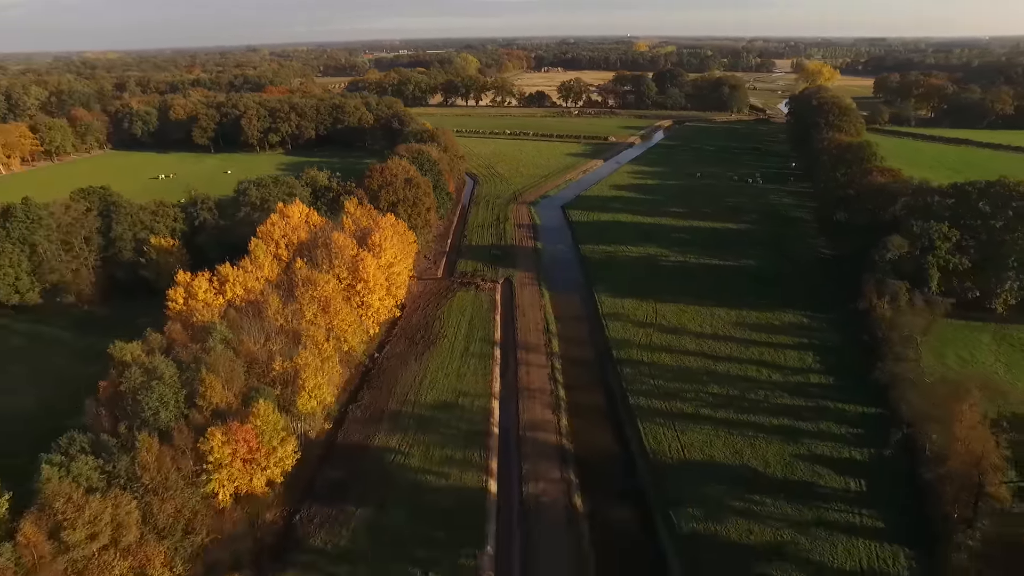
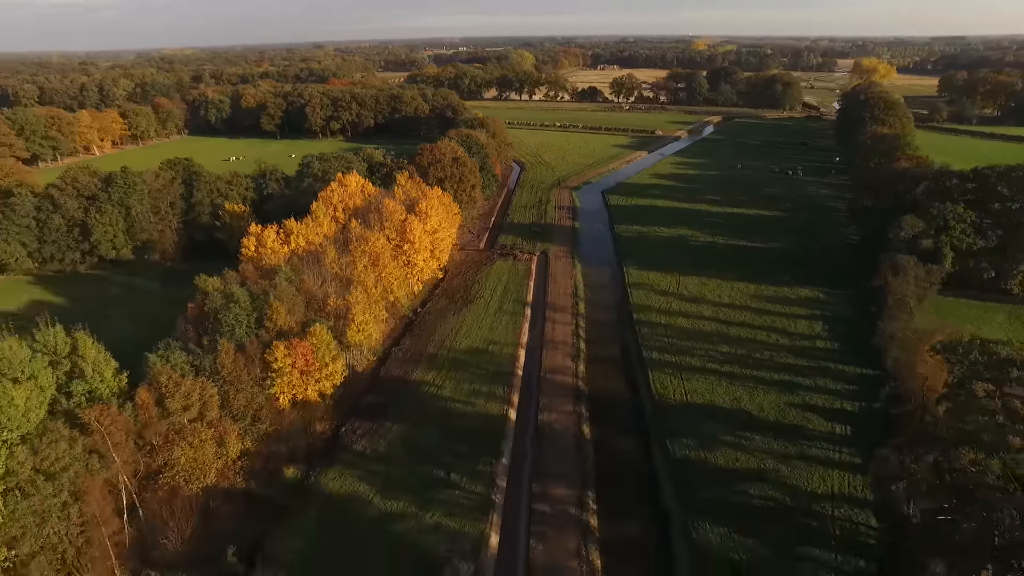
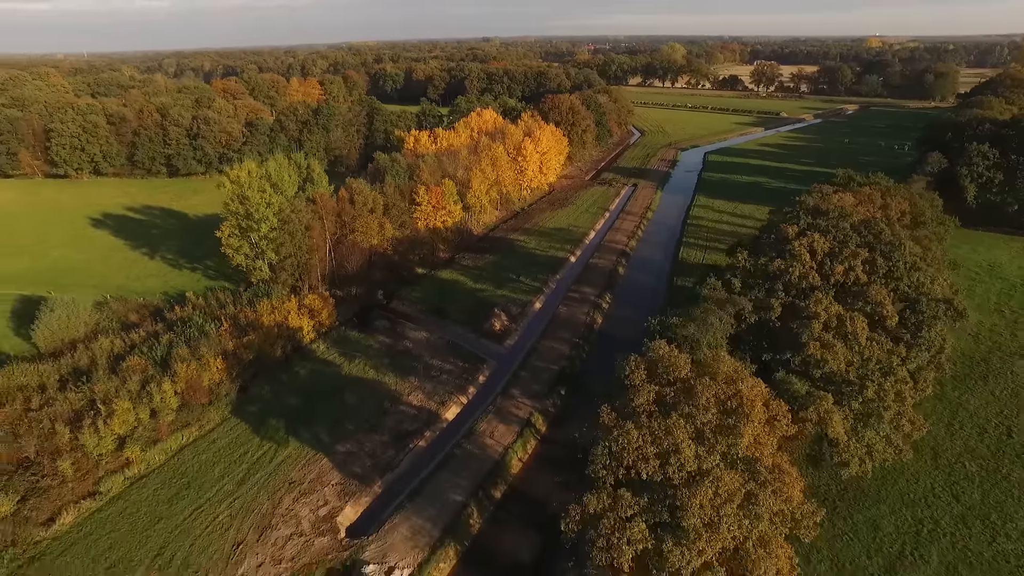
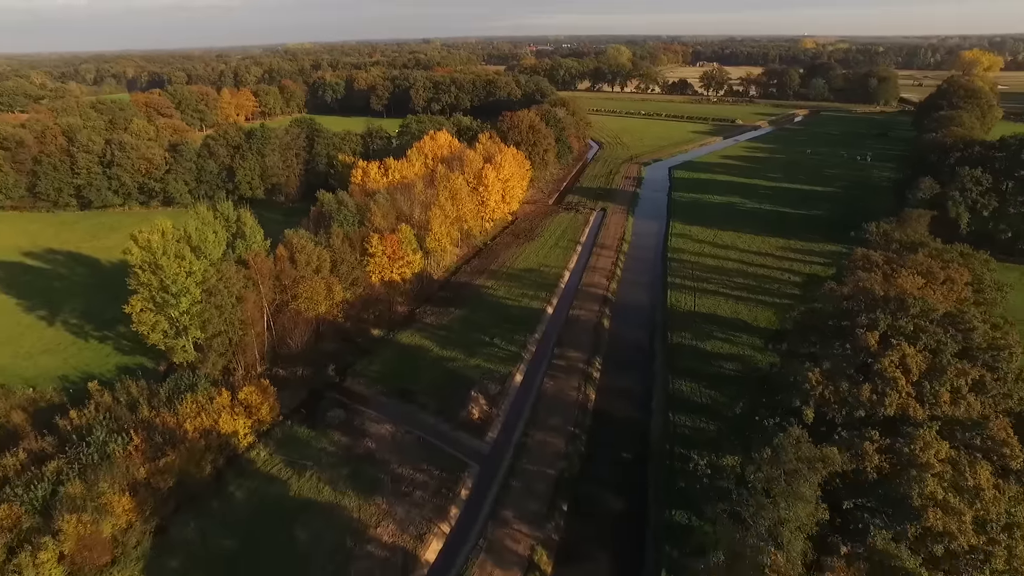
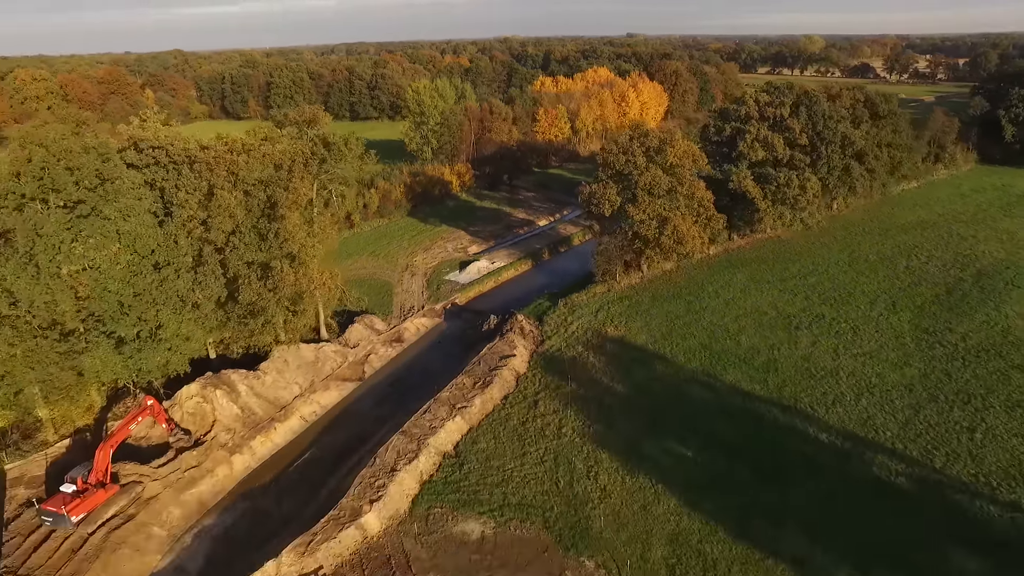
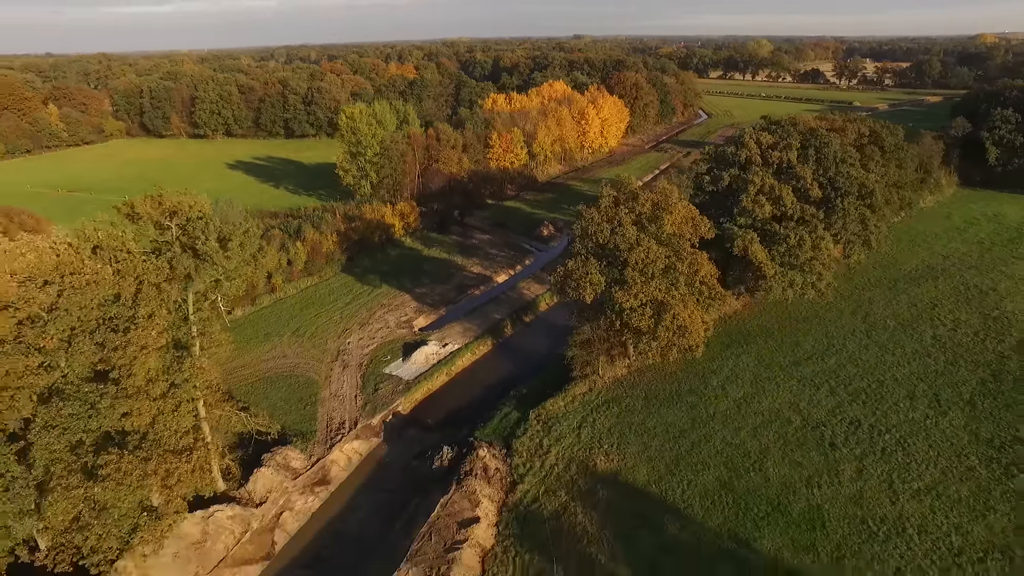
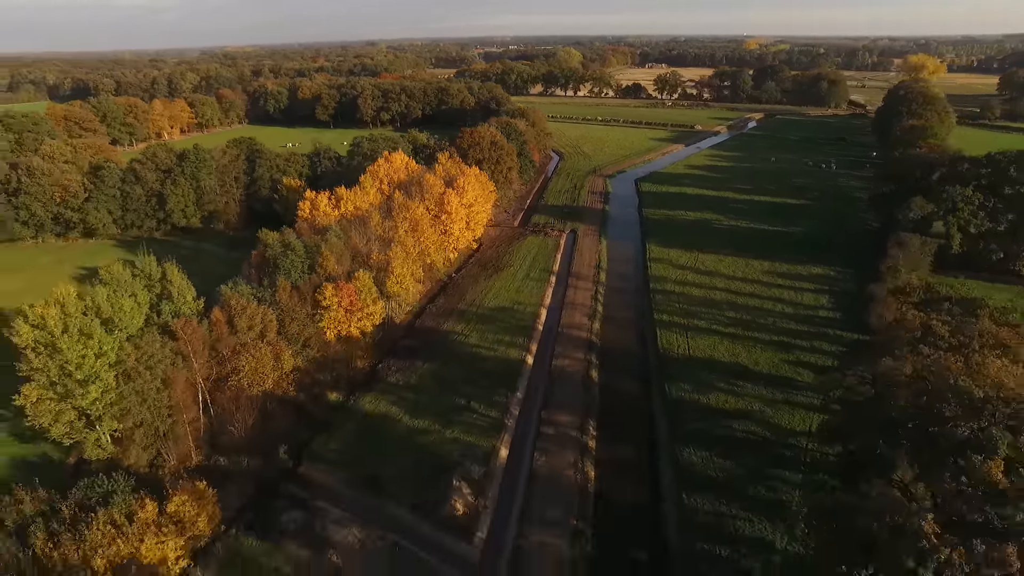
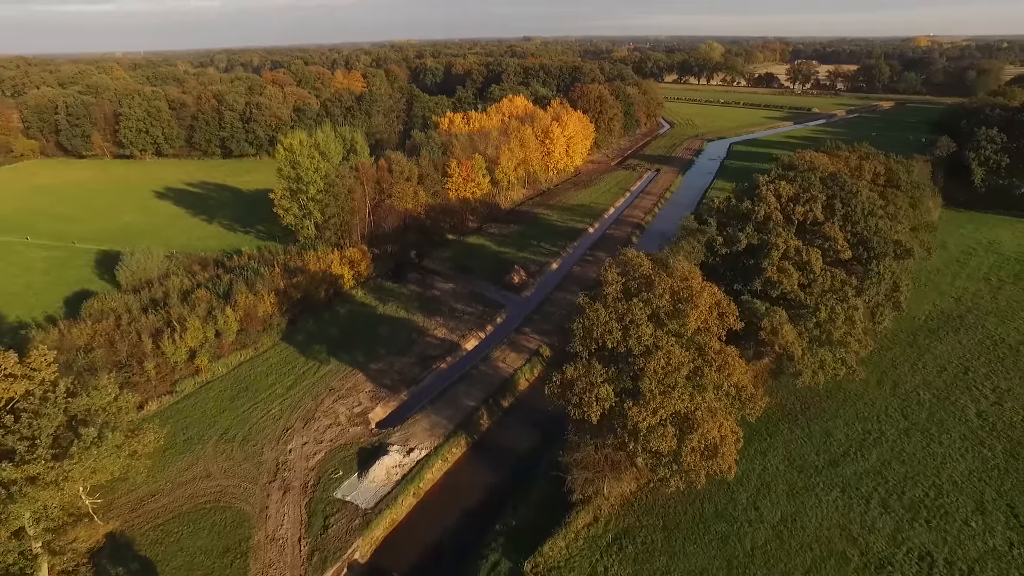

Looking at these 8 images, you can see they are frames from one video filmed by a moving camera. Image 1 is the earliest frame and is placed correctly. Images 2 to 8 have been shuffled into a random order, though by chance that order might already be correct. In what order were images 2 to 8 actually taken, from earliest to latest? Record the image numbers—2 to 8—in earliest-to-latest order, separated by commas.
2, 7, 4, 3, 8, 6, 5
